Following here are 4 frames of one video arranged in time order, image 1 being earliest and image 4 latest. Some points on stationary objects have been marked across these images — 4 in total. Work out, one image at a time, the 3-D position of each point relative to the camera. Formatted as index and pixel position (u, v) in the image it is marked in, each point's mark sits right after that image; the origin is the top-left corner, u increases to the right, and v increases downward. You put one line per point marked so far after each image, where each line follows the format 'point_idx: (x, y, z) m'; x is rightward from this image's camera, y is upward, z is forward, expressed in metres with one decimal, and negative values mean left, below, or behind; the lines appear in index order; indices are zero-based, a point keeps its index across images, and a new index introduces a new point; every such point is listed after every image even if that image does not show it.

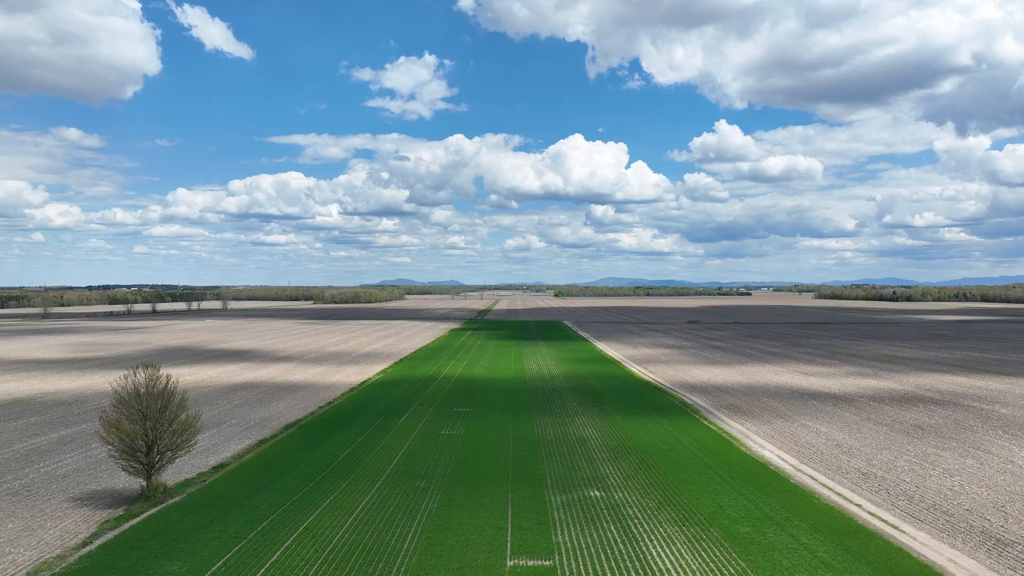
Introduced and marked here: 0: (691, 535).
0: (+6.5, -8.8, +19.5) m
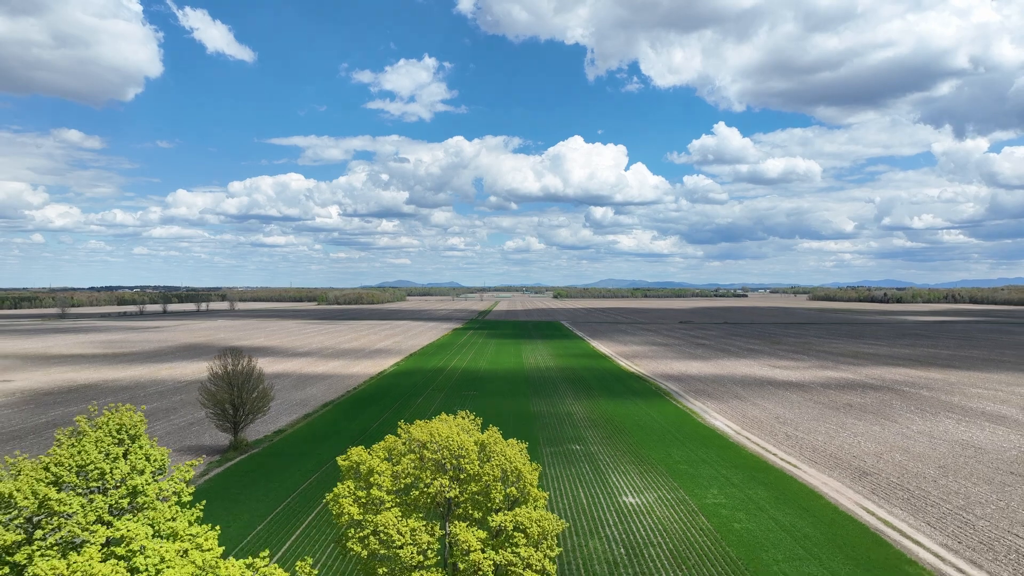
0: (+6.5, -8.9, +26.8) m
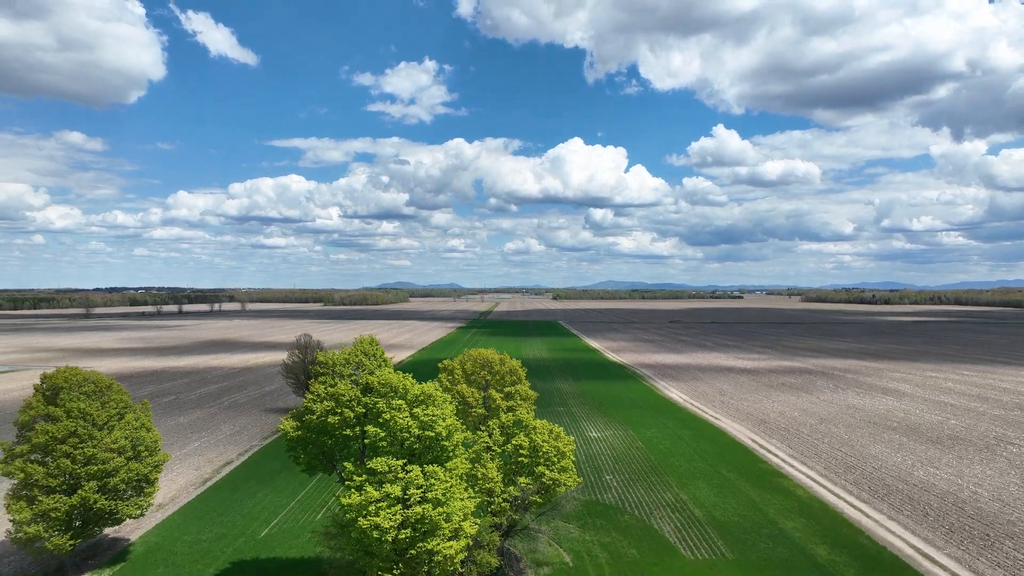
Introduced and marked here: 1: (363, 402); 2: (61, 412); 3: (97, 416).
0: (+6.6, -9.0, +37.2) m
1: (-4.2, -3.2, +15.7) m
2: (-14.0, -3.8, +16.9) m
3: (-13.2, -4.0, +17.3) m
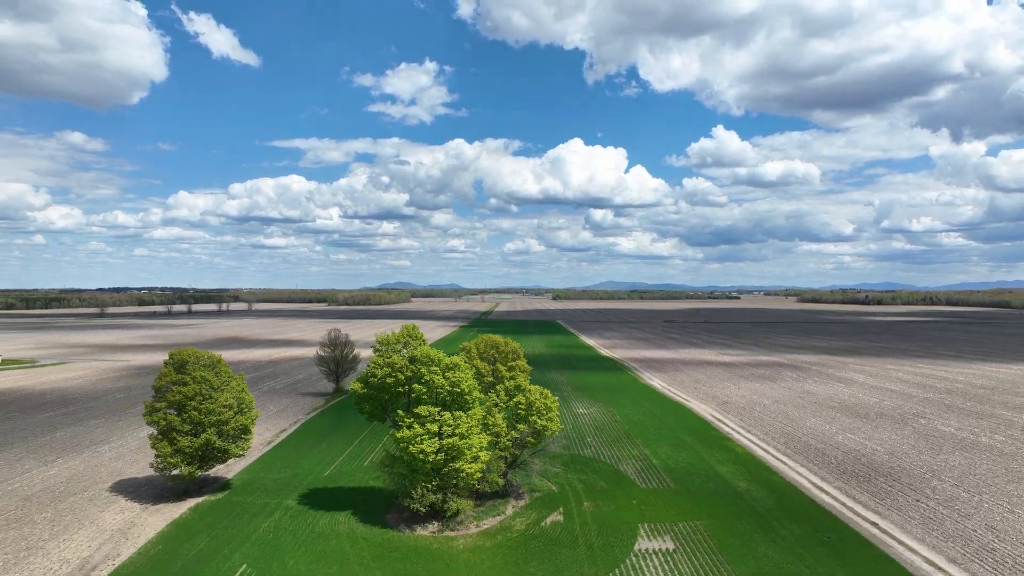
0: (+6.7, -9.1, +43.8) m
1: (-4.2, -3.3, +22.2) m
2: (-14.0, -3.9, +23.5) m
3: (-13.1, -4.1, +23.9) m
